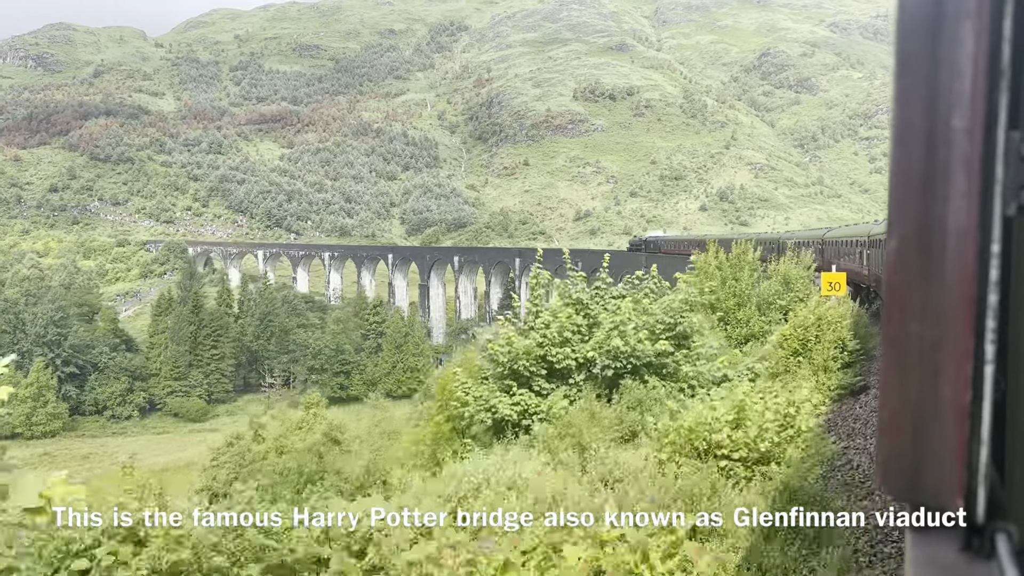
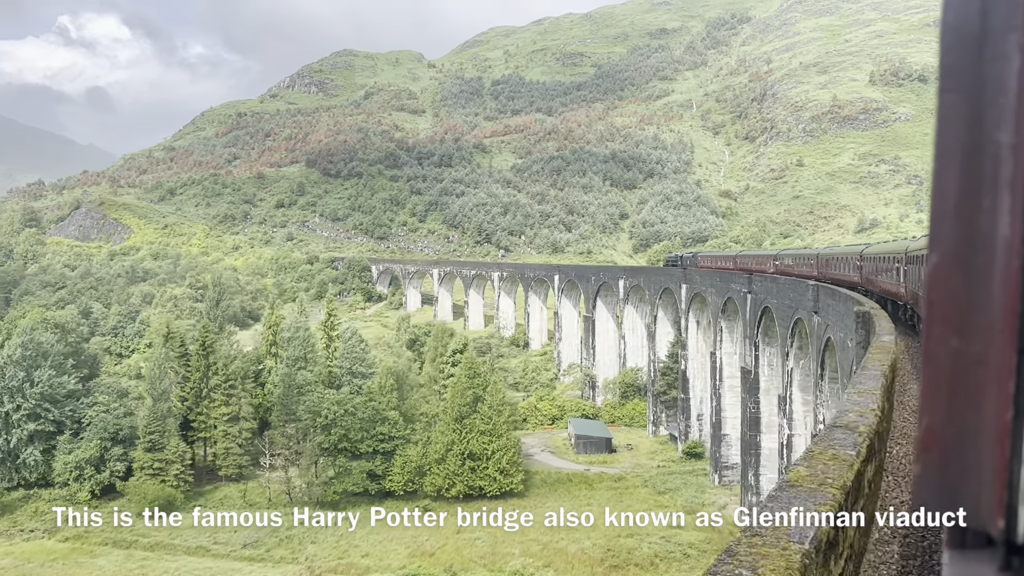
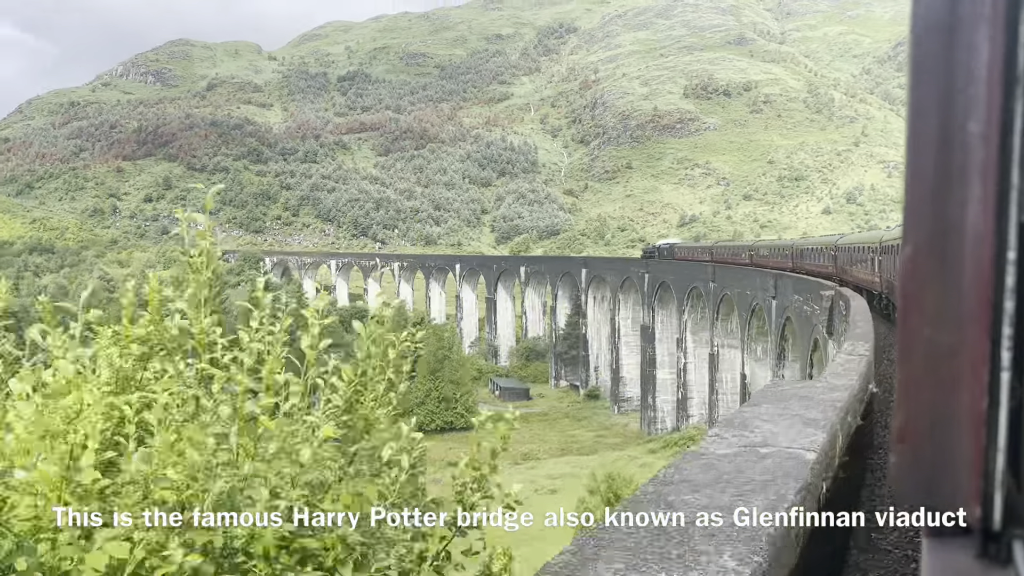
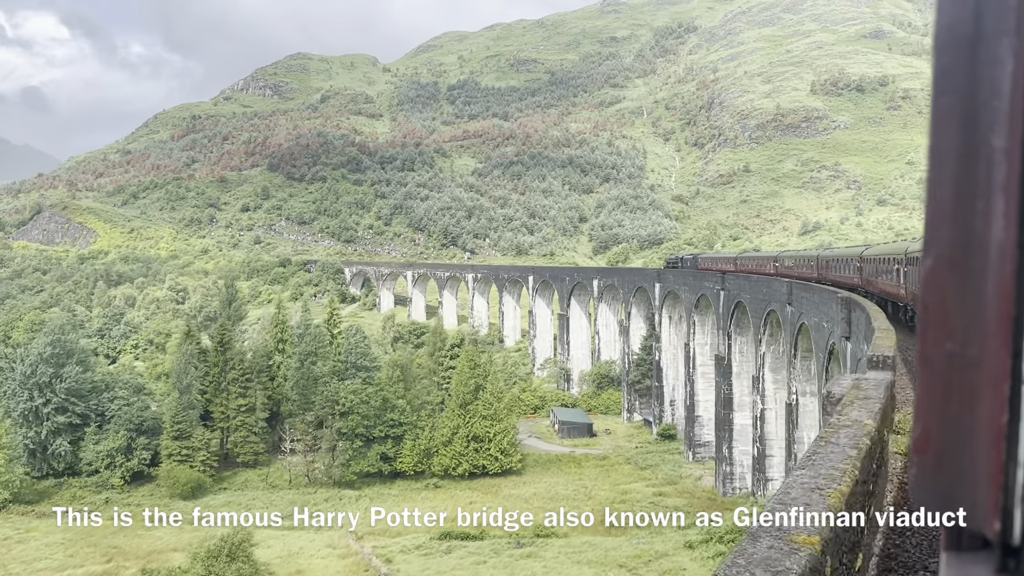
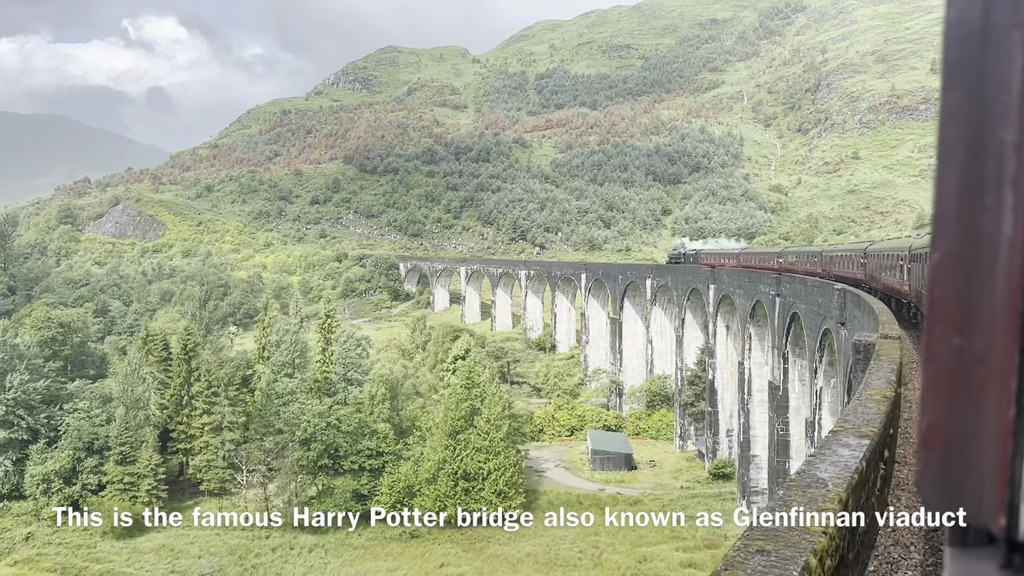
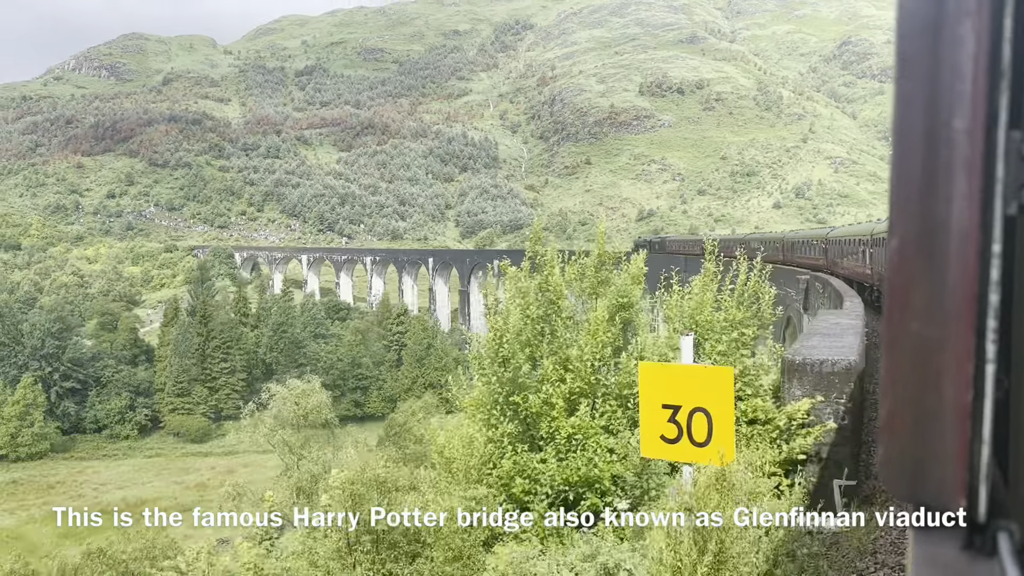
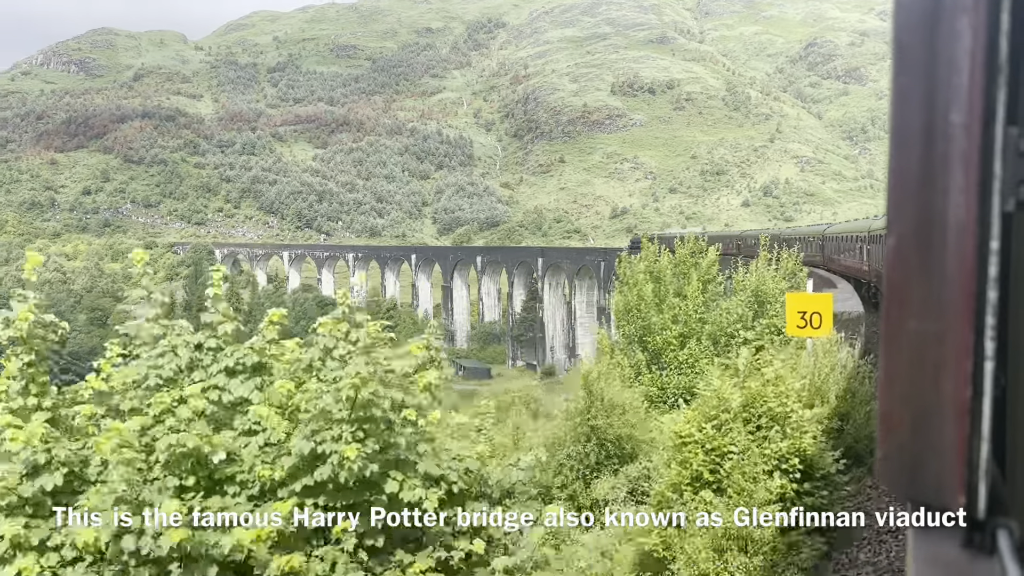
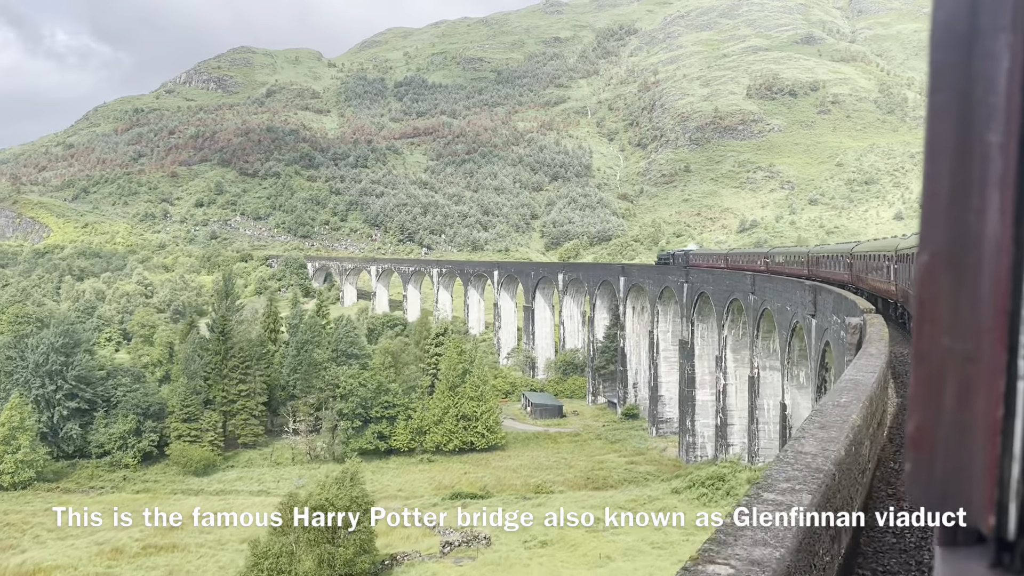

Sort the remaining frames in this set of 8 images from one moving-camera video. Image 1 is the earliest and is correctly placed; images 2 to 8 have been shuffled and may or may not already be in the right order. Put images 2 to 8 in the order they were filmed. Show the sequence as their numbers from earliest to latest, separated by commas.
7, 6, 3, 8, 4, 2, 5
